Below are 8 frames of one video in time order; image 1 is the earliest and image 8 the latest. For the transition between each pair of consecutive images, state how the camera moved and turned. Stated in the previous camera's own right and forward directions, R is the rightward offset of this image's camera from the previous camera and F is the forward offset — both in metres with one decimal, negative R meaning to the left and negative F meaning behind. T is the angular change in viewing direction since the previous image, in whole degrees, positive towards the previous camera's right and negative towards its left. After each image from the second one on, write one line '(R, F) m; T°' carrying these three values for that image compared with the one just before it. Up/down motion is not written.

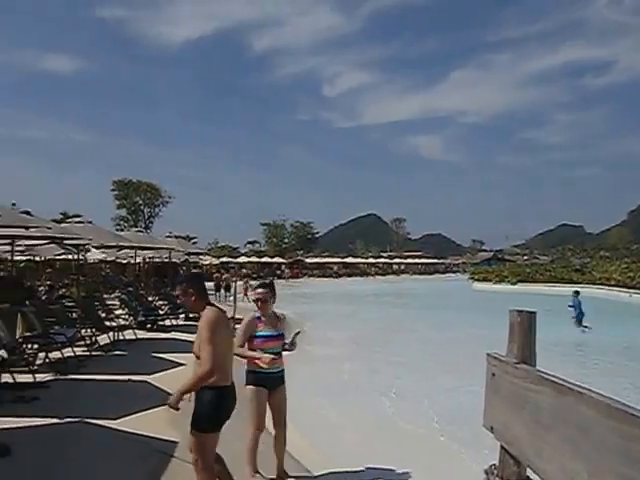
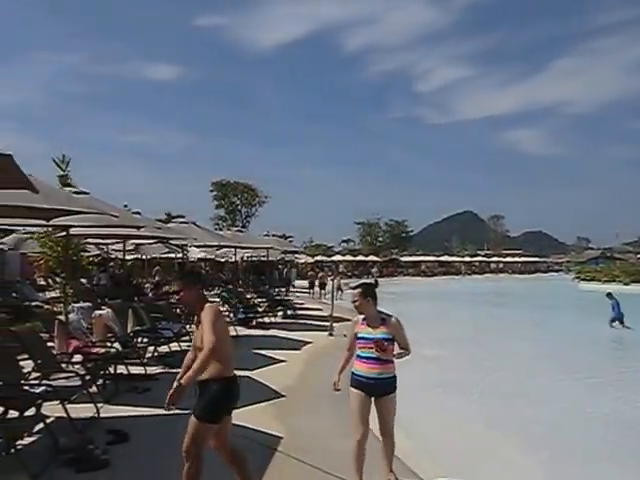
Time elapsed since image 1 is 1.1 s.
(-0.4, 0.0) m; -8°
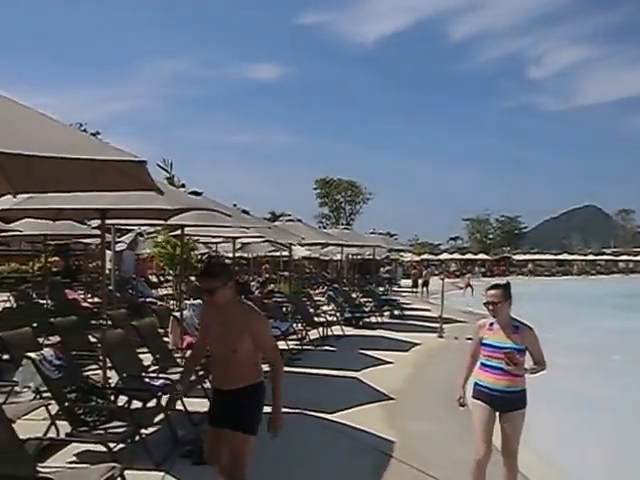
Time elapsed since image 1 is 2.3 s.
(-0.5, +0.2) m; -8°
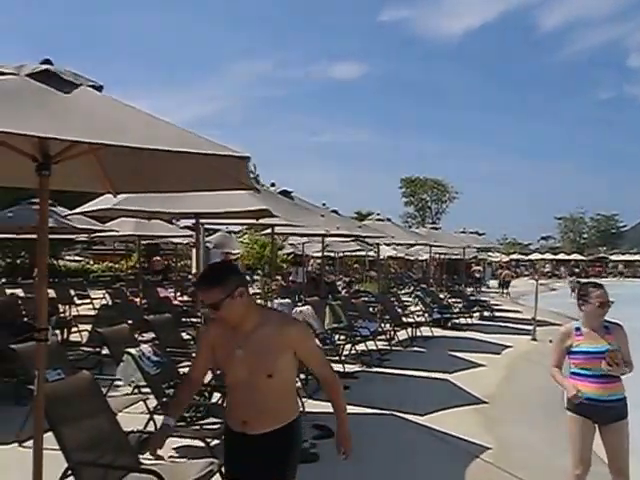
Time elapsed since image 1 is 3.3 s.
(-0.7, 0.0) m; -5°
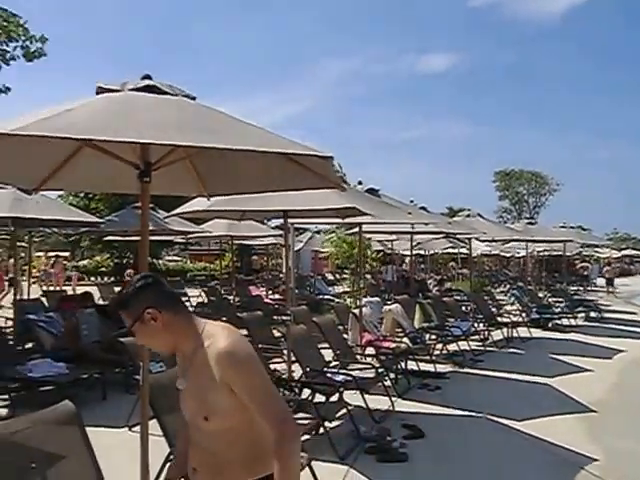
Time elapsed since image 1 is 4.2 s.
(+0.2, +0.1) m; -11°
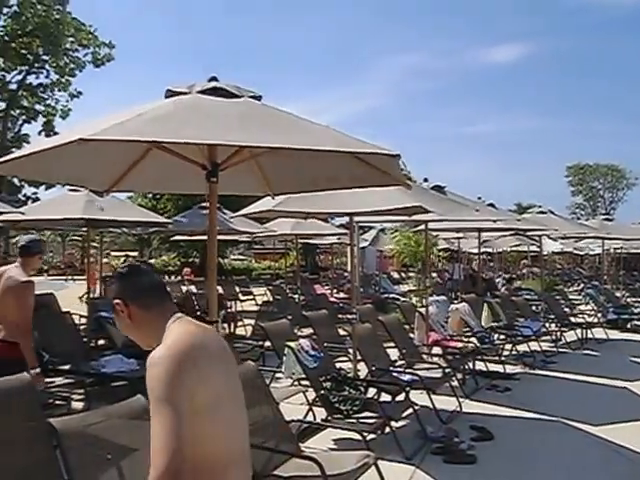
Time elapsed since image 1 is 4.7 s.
(-0.3, 0.0) m; -5°
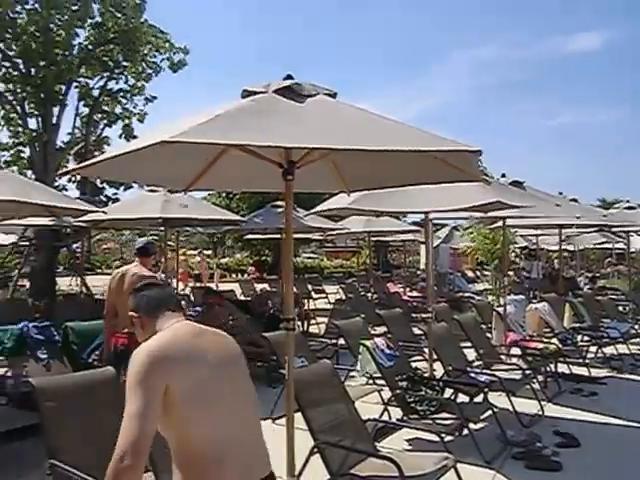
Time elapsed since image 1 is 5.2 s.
(-0.4, 0.0) m; -5°
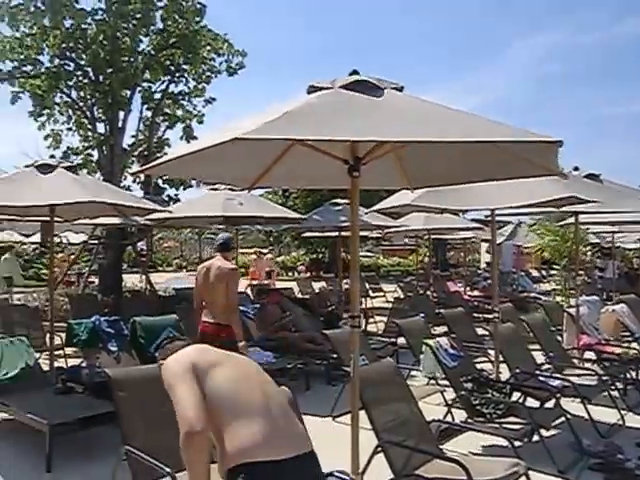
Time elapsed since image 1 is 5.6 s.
(-0.2, 0.0) m; -5°
